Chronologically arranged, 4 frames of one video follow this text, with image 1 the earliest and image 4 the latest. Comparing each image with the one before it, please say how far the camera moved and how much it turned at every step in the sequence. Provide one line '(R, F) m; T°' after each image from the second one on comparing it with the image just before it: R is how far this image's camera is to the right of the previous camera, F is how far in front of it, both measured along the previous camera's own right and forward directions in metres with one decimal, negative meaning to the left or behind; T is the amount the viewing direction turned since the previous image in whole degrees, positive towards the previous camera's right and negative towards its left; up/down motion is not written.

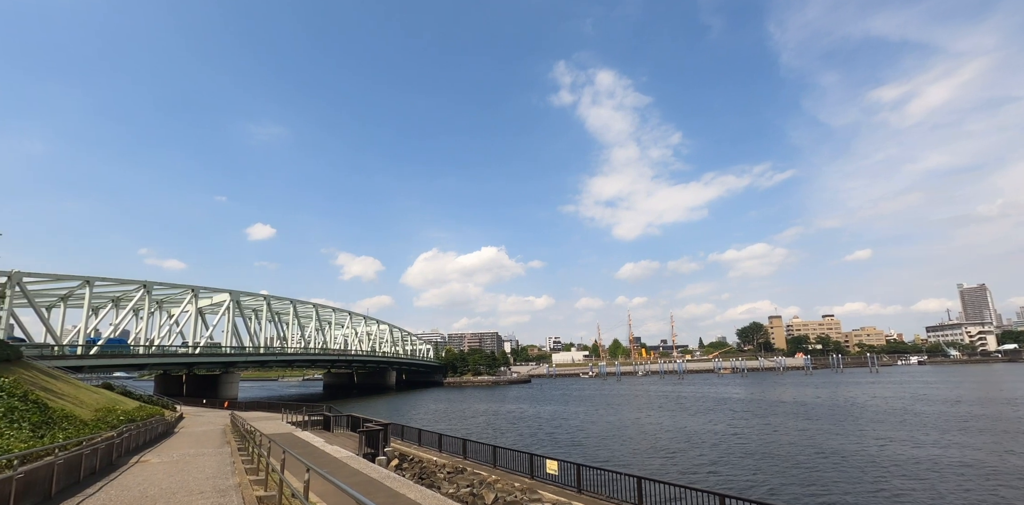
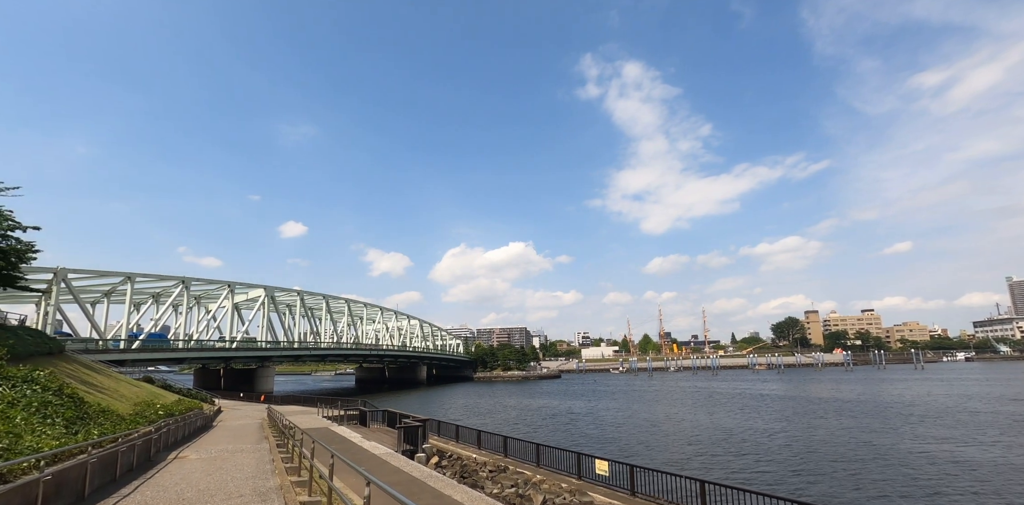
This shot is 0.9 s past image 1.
(-0.4, +0.6) m; -3°
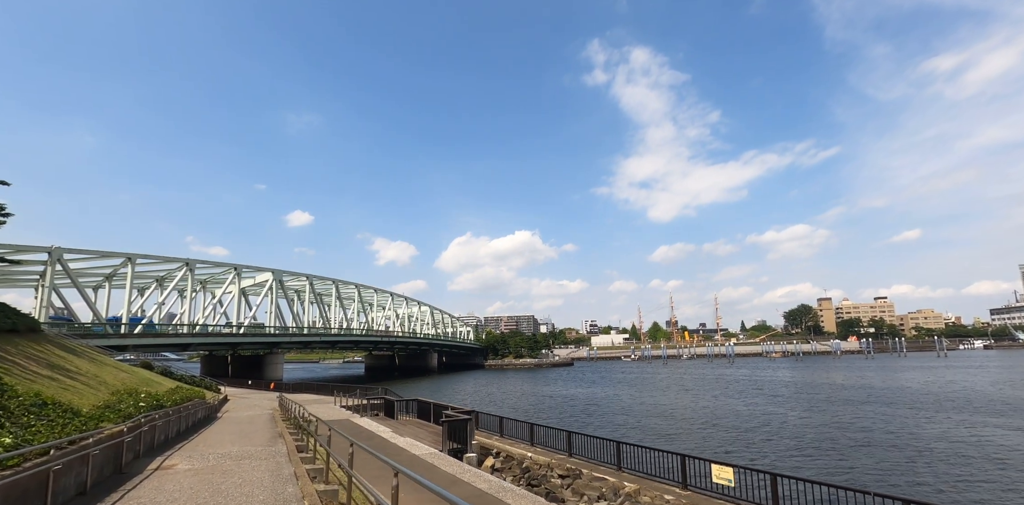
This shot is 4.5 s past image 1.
(-1.3, +2.2) m; -1°
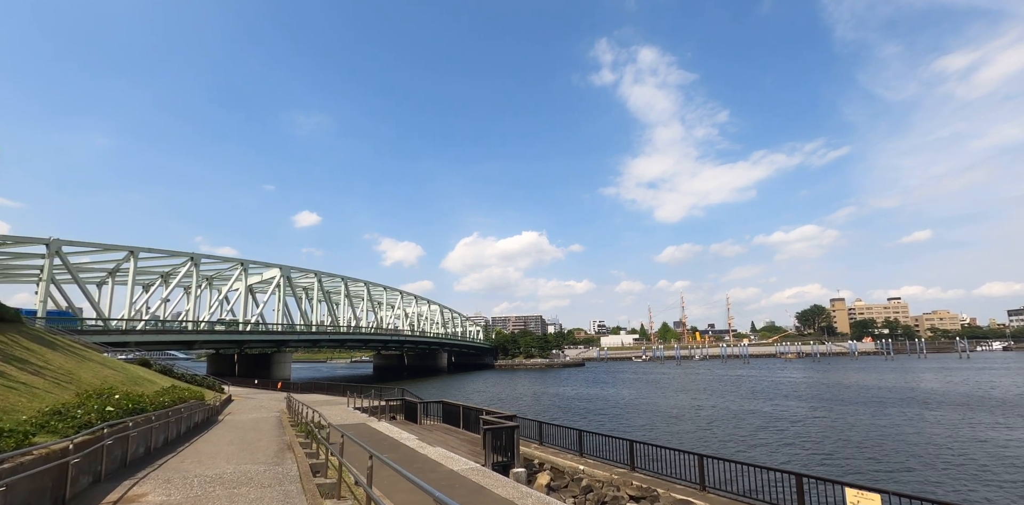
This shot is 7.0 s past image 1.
(-0.8, +1.6) m; -1°
